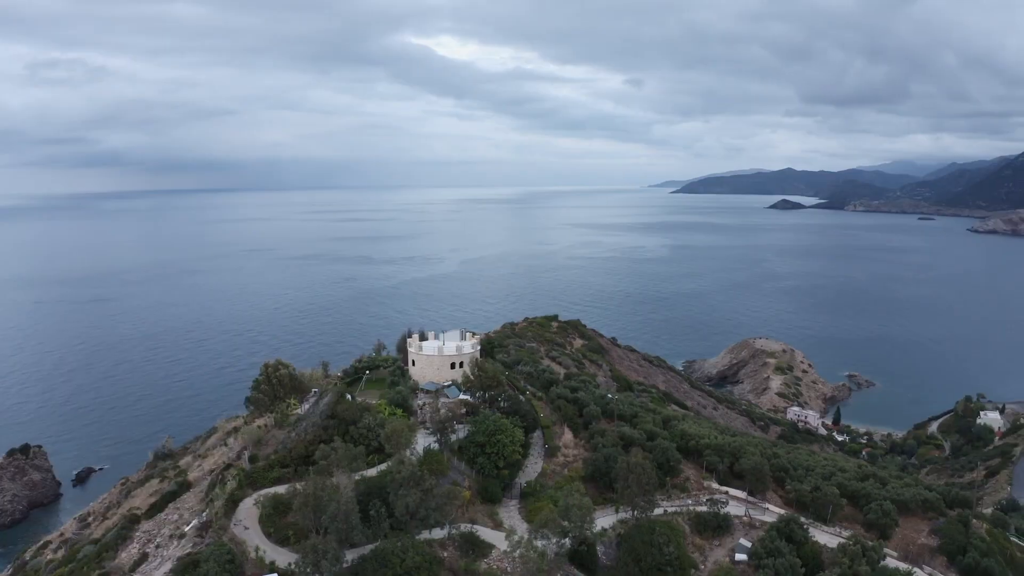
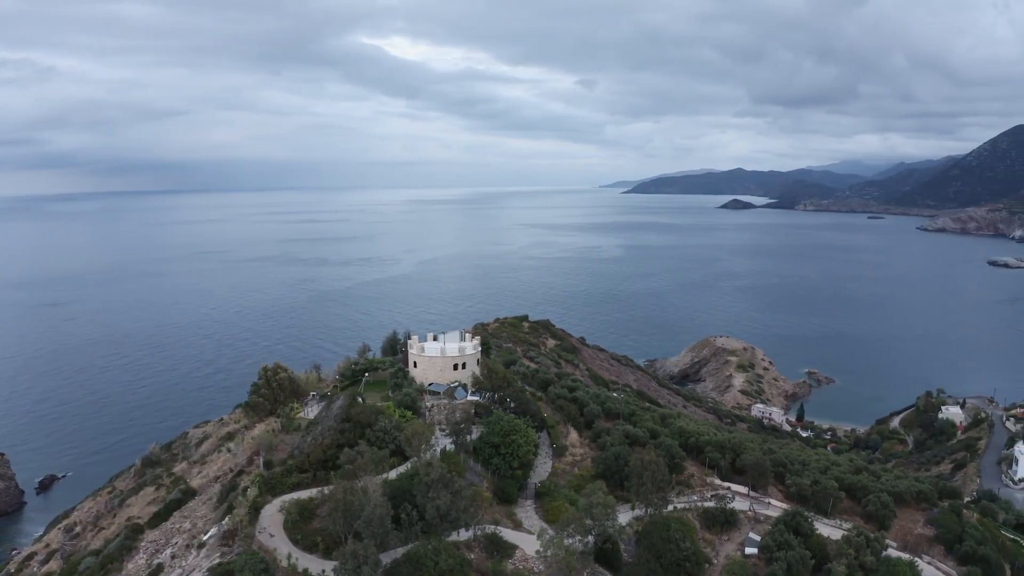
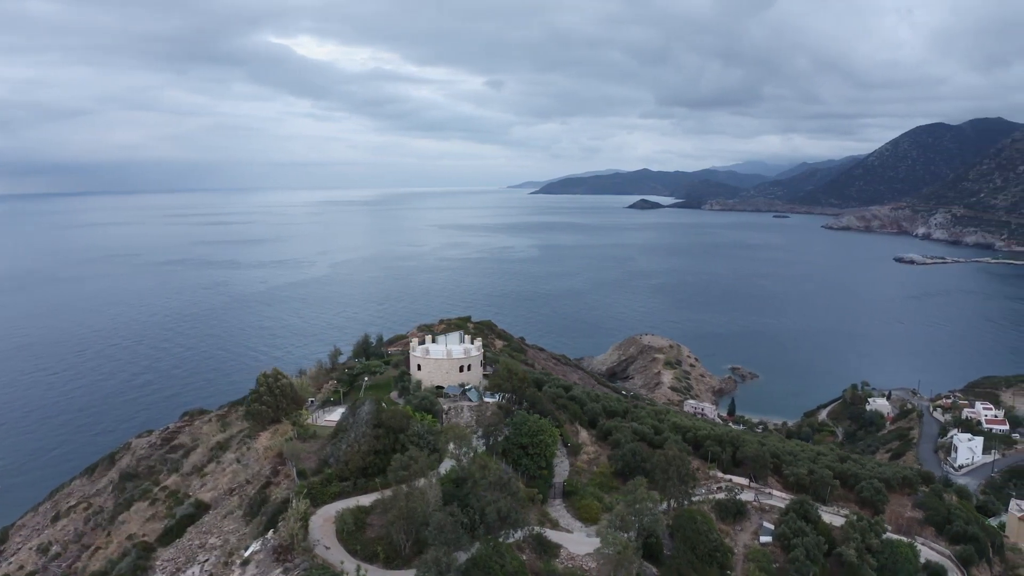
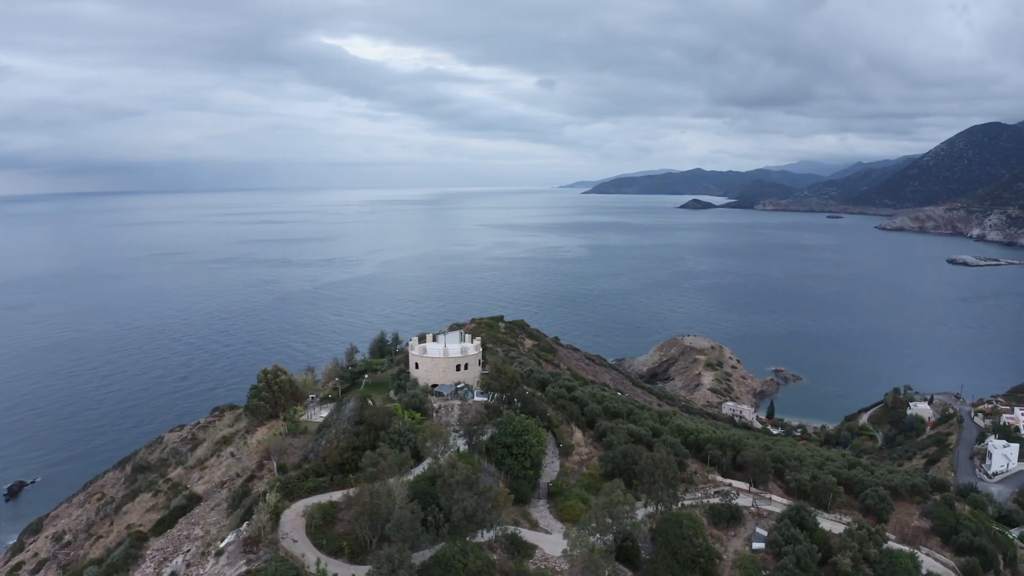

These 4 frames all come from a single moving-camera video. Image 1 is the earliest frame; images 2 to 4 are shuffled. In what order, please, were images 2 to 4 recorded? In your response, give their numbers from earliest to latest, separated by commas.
2, 4, 3
